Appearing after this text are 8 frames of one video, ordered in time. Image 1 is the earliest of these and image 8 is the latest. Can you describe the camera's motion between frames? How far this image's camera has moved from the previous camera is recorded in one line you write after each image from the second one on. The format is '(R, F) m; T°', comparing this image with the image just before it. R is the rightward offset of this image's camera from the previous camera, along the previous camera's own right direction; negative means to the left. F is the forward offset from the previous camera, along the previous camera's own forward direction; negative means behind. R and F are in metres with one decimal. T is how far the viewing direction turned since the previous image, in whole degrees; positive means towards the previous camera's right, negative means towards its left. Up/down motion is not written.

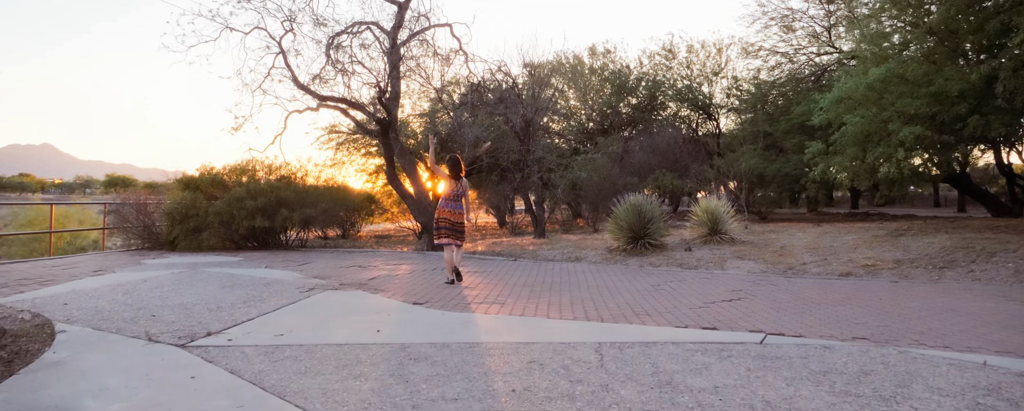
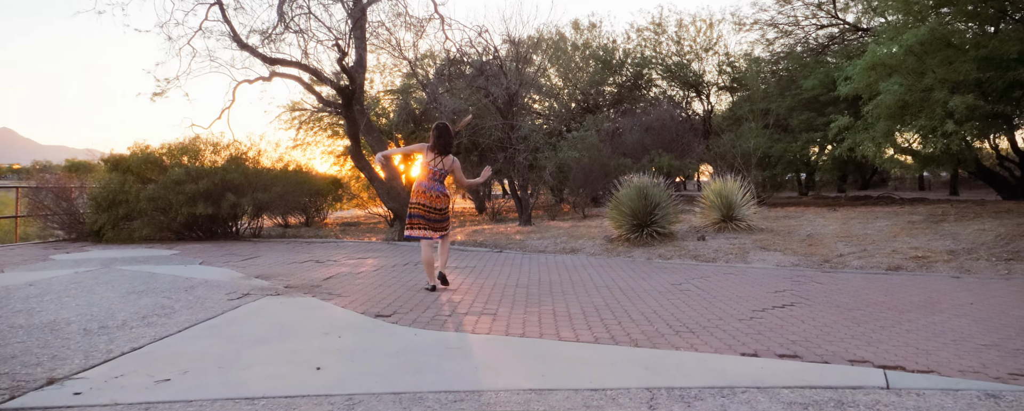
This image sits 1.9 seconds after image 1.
(-0.2, +1.5) m; +3°
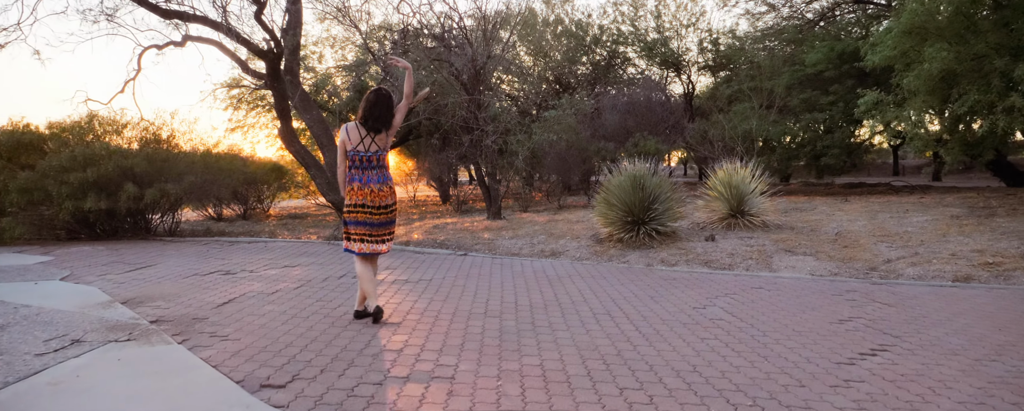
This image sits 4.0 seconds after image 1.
(0.0, +1.7) m; +3°
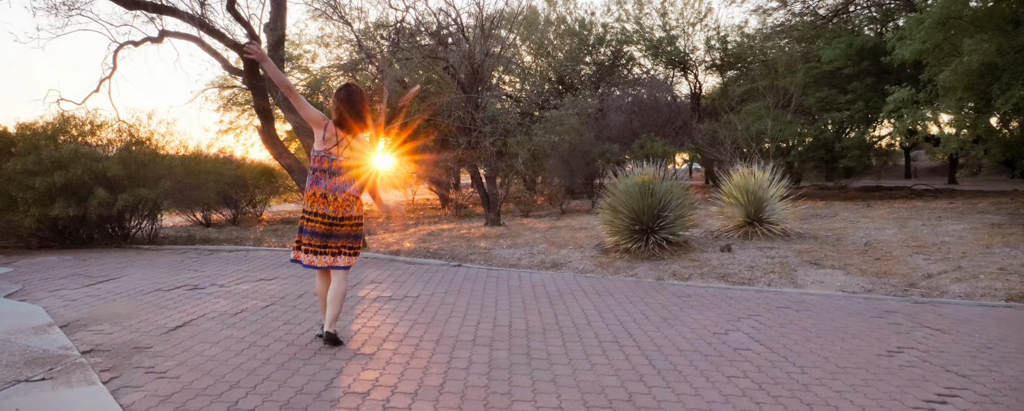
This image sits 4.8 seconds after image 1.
(+0.1, +0.6) m; 0°
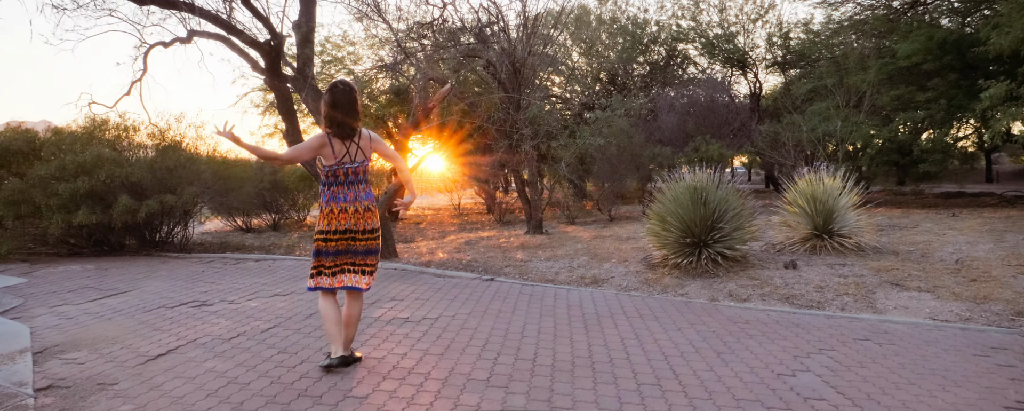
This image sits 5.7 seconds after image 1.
(+0.2, +0.6) m; -5°
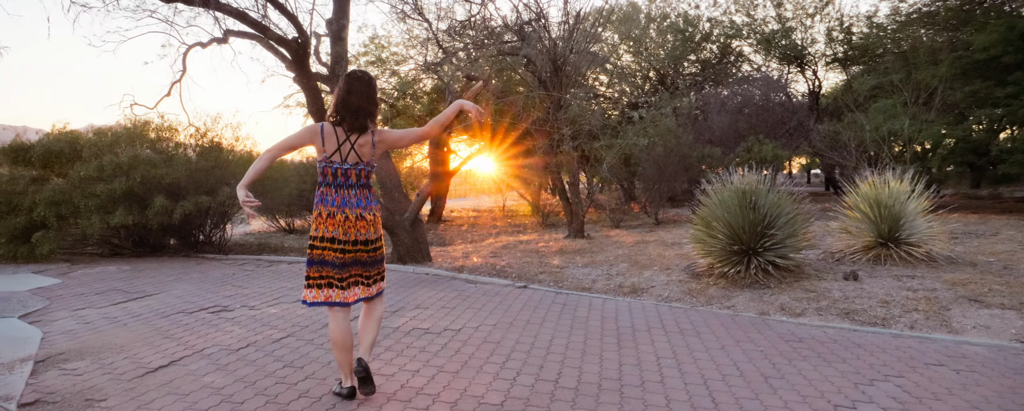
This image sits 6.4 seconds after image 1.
(+0.2, +0.4) m; -5°
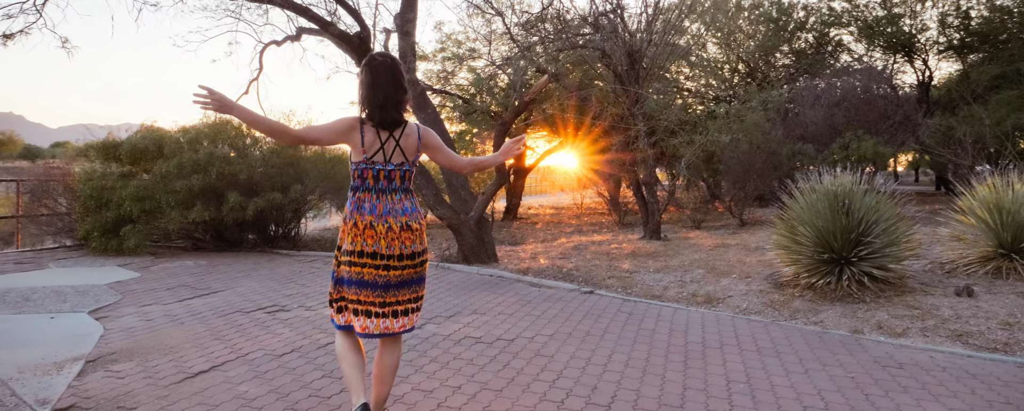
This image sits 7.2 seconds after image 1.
(+0.2, +0.4) m; -8°
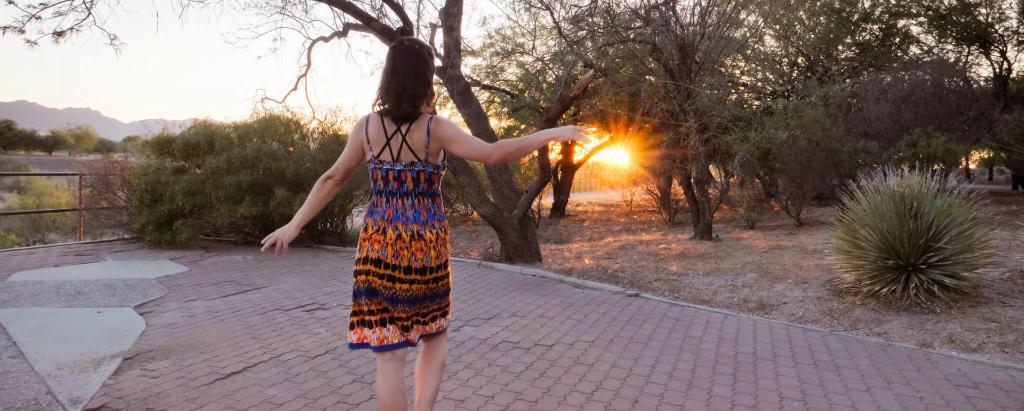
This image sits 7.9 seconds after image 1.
(0.0, +0.3) m; -5°
